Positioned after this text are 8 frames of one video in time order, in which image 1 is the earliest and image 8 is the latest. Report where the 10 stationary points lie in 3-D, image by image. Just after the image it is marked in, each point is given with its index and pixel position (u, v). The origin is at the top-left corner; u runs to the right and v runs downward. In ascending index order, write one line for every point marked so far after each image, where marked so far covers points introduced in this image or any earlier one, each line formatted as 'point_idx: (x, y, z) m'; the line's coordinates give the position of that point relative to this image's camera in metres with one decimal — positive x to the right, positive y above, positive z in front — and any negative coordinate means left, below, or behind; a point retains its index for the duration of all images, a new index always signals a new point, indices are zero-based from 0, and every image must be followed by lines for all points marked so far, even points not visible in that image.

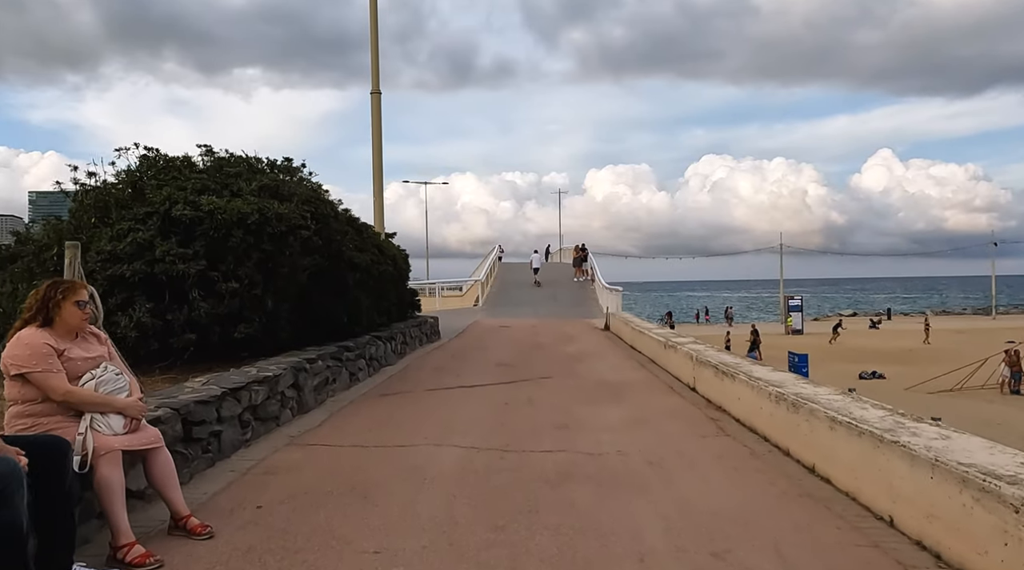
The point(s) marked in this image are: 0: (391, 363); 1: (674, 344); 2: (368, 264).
0: (-2.0, -1.3, +14.0) m
1: (+2.4, -0.9, +12.6) m
2: (-2.2, +0.3, +13.4) m
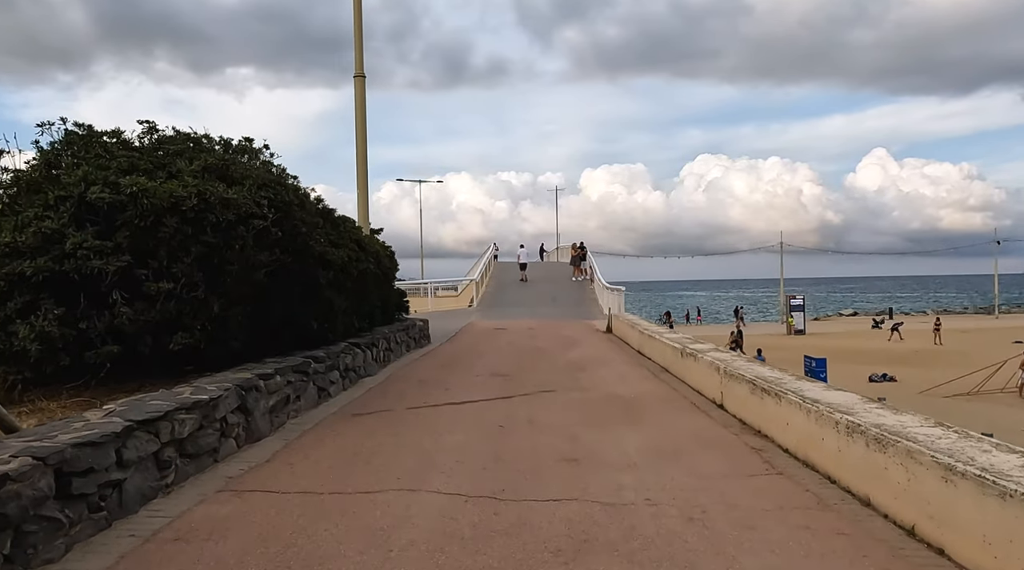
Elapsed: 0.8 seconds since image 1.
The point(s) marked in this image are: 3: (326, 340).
0: (-2.0, -1.3, +12.4) m
1: (+2.3, -0.9, +11.0) m
2: (-2.3, +0.3, +11.7) m
3: (-2.4, -0.7, +11.0) m
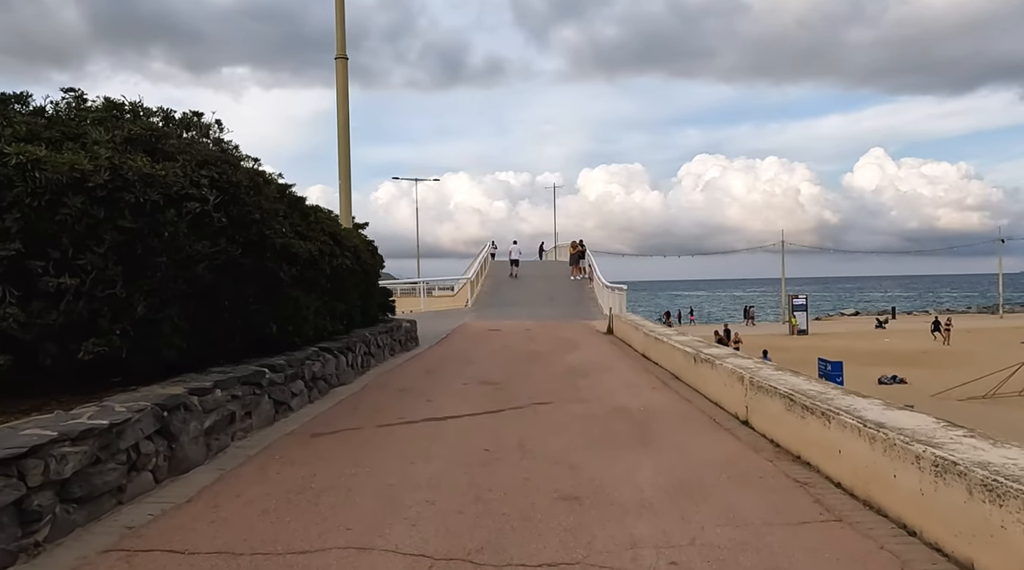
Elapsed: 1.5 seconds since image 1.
0: (-2.1, -1.2, +11.0) m
1: (+2.2, -0.8, +9.6) m
2: (-2.4, +0.4, +10.4) m
3: (-2.5, -0.7, +9.6) m
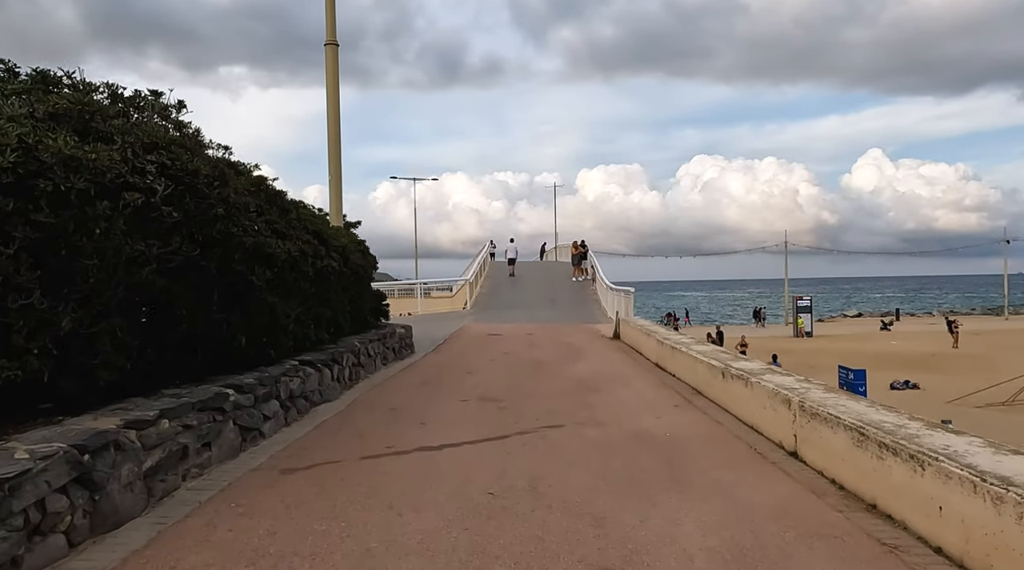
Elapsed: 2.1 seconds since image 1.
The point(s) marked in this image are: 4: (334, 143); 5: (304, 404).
0: (-2.1, -1.3, +9.8) m
1: (+2.3, -0.9, +8.5) m
2: (-2.4, +0.3, +9.2) m
3: (-2.4, -0.7, +8.4) m
4: (-3.4, +2.7, +16.4) m
5: (-2.1, -1.2, +8.9) m
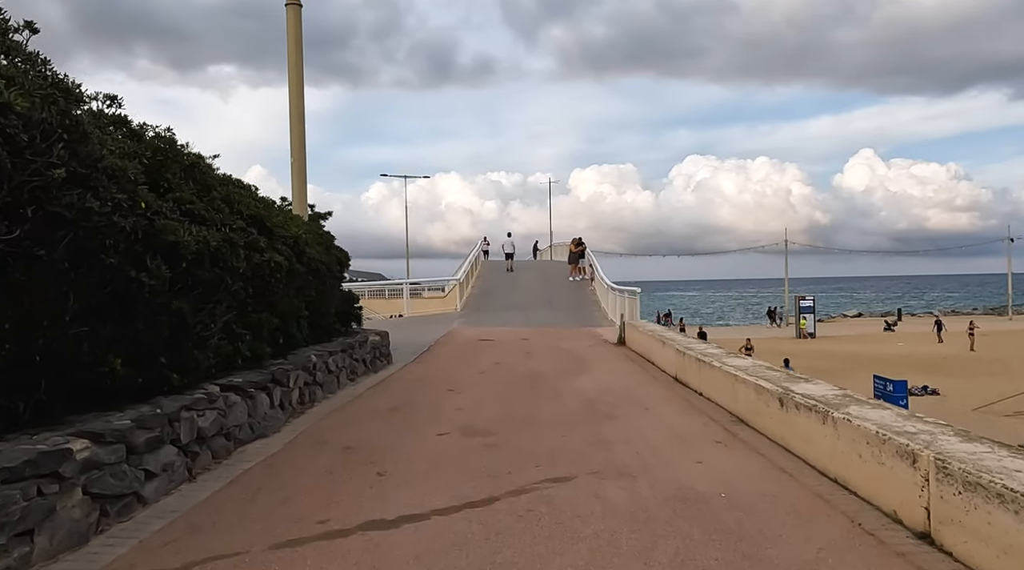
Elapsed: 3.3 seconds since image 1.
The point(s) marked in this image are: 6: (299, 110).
0: (-2.2, -1.3, +7.5) m
1: (+2.2, -0.9, +6.2) m
2: (-2.4, +0.3, +6.9) m
3: (-2.5, -0.7, +6.2) m
4: (-3.5, +2.7, +14.1) m
5: (-2.2, -1.2, +6.6) m
6: (-3.5, +2.9, +14.2) m
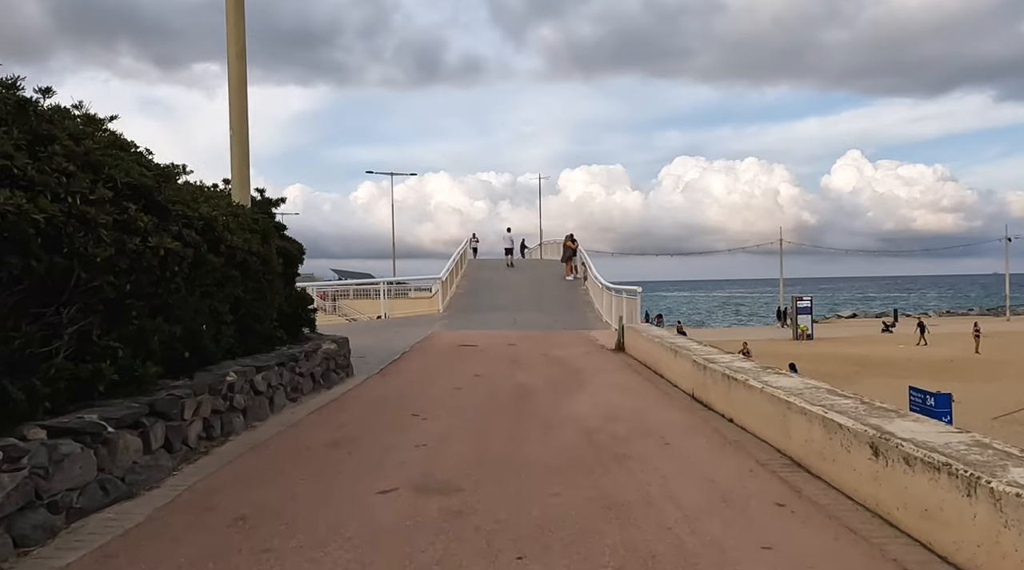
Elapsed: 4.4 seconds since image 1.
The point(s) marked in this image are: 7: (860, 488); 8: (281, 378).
0: (-2.3, -1.3, +5.3) m
1: (+2.1, -0.8, +4.0) m
2: (-2.6, +0.3, +4.6) m
3: (-2.6, -0.7, +3.9) m
4: (-3.8, +2.7, +11.8) m
5: (-2.4, -1.2, +4.3) m
6: (-3.8, +2.9, +11.9) m
7: (+2.0, -1.2, +5.0) m
8: (-2.4, -1.0, +9.0) m
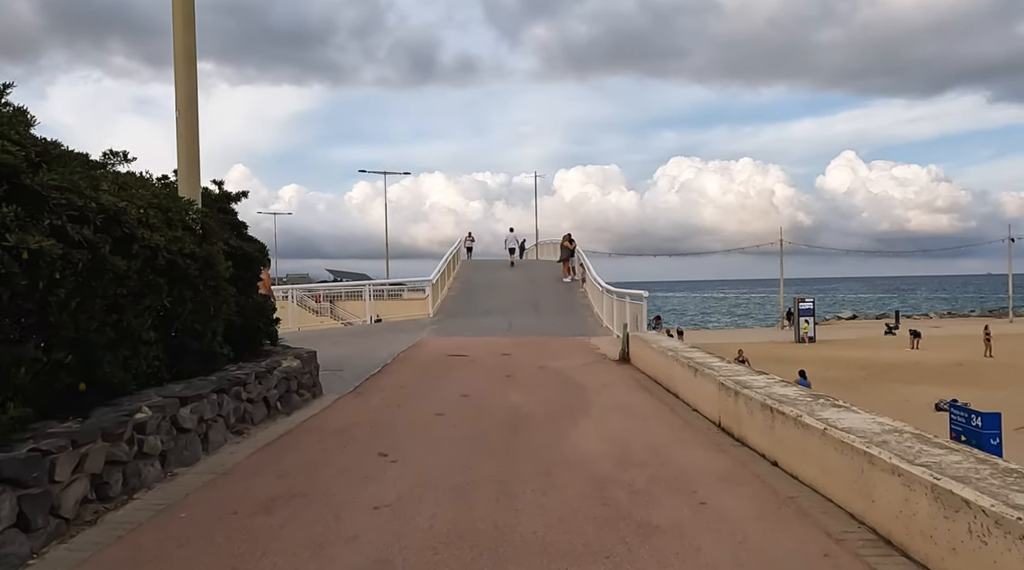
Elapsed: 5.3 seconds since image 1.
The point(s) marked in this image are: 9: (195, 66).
0: (-2.4, -1.3, +3.6) m
1: (+2.0, -0.9, +2.4) m
2: (-2.6, +0.3, +3.0) m
3: (-2.7, -0.8, +2.2) m
4: (-3.9, +2.6, +10.2) m
5: (-2.4, -1.3, +2.6) m
6: (-3.9, +2.8, +10.3) m
7: (+2.0, -1.3, +3.3) m
8: (-2.5, -1.1, +7.4) m
9: (-3.8, +2.6, +10.3) m
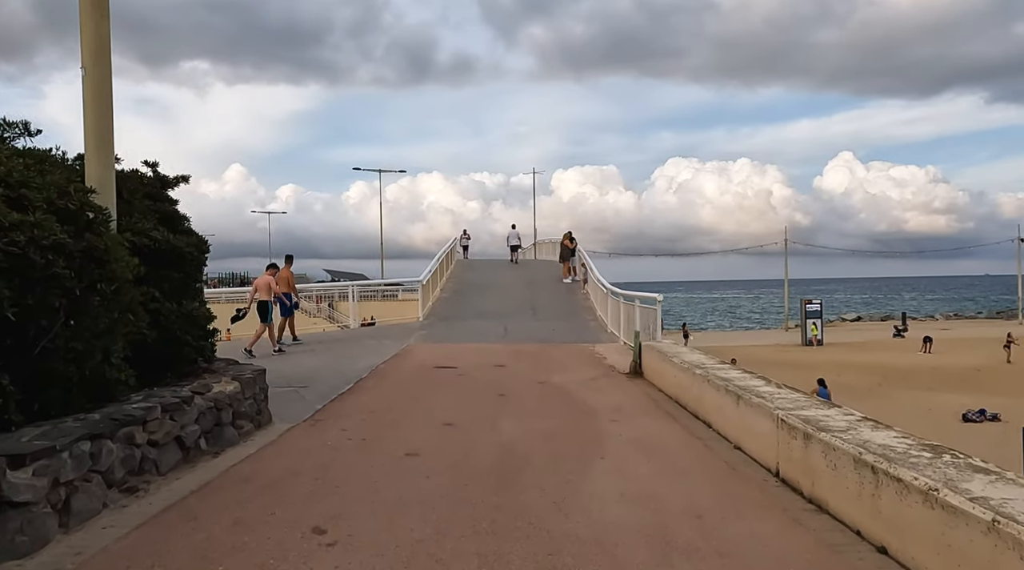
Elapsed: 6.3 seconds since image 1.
0: (-2.4, -1.4, +1.5) m
1: (+2.0, -0.9, +0.3) m
2: (-2.7, +0.2, +0.9) m
3: (-2.7, -0.8, +0.1) m
4: (-3.9, +2.6, +8.1) m
5: (-2.5, -1.3, +0.6) m
6: (-3.9, +2.8, +8.2) m
7: (+1.9, -1.3, +1.3) m
8: (-2.6, -1.1, +5.3) m
9: (-3.9, +2.6, +8.2) m
